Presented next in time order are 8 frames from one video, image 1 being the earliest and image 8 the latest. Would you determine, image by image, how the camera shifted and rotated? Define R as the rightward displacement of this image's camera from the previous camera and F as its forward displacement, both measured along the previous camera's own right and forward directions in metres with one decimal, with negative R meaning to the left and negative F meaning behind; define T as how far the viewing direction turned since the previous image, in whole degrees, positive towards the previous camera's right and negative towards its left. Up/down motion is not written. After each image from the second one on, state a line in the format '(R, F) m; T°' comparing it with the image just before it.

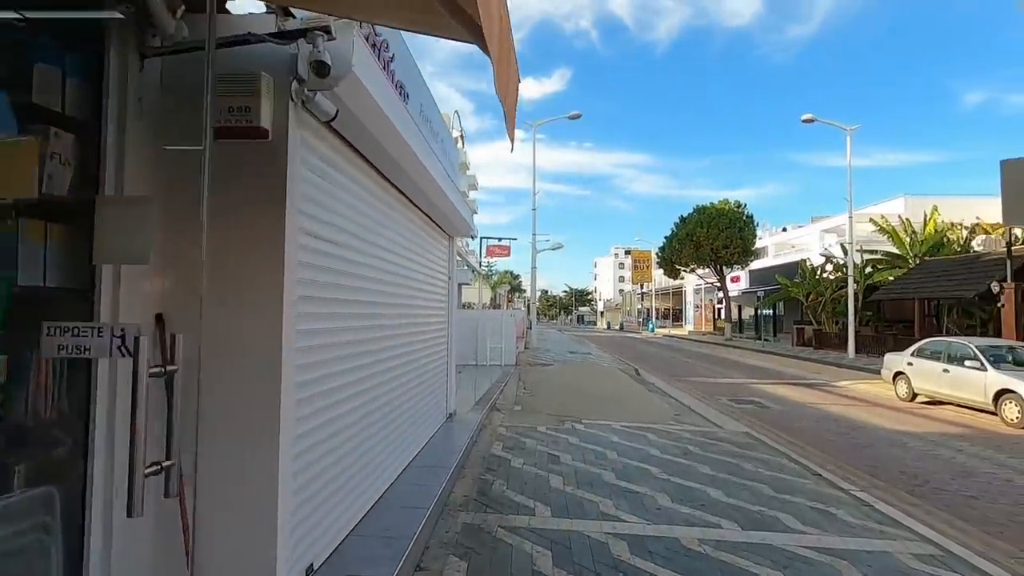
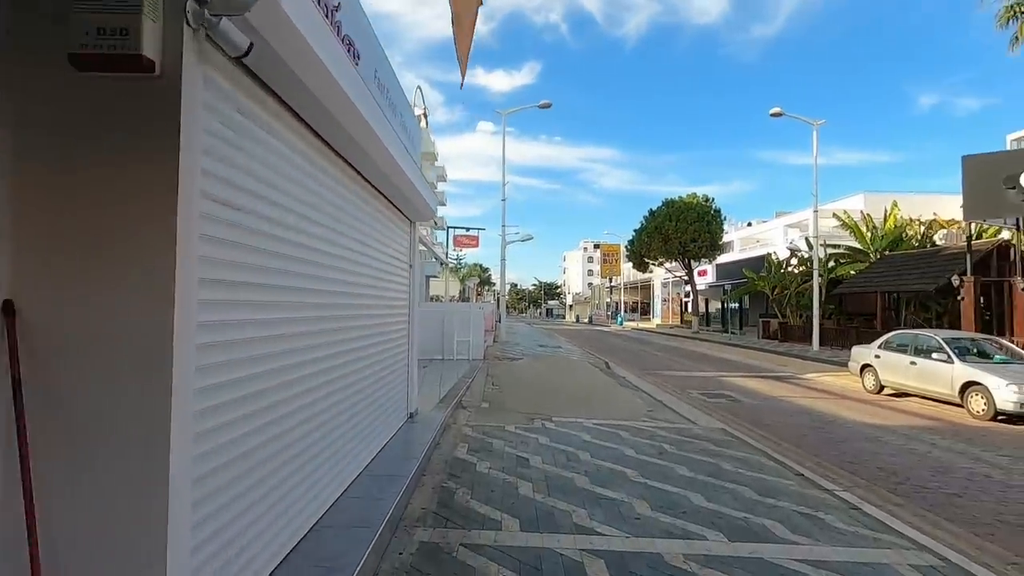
(0.0, +0.6) m; +3°
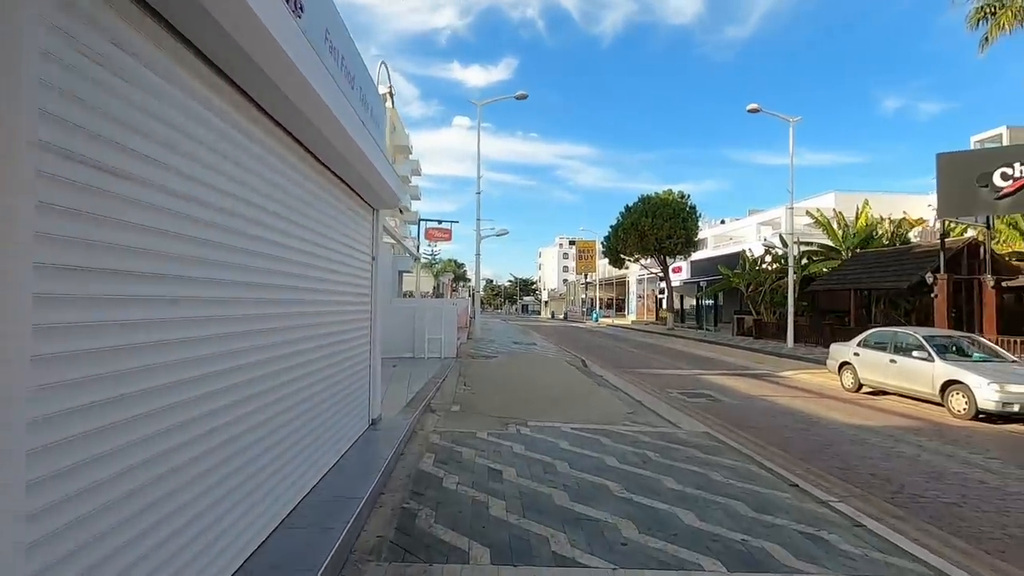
(0.0, +0.7) m; +3°
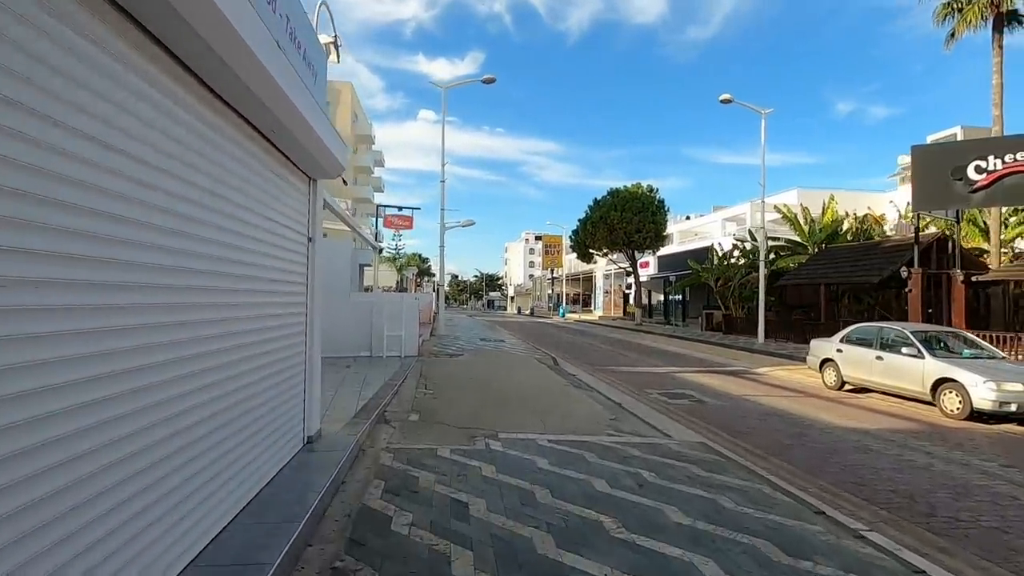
(0.0, +1.3) m; +4°
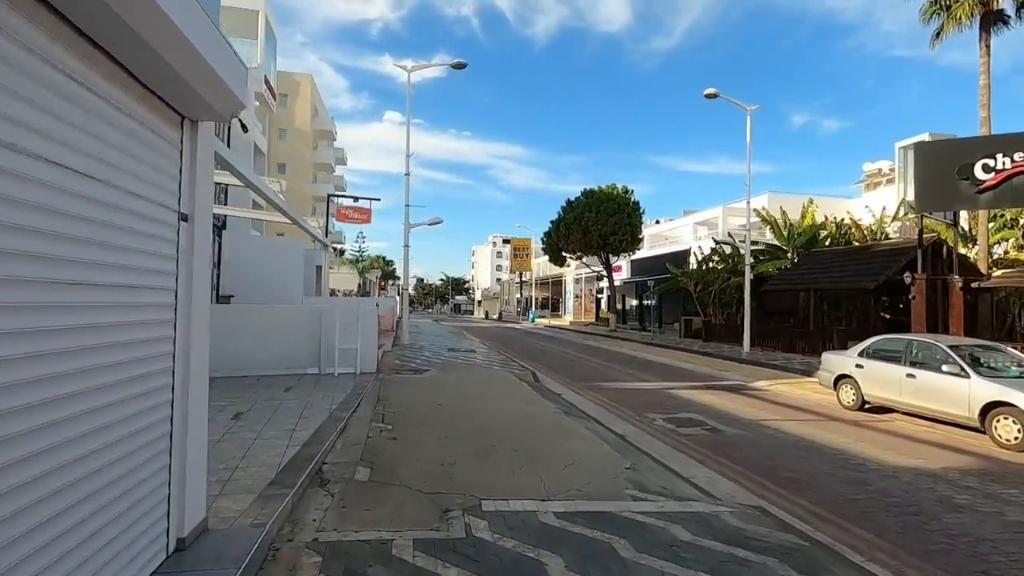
(-0.2, +2.3) m; +4°
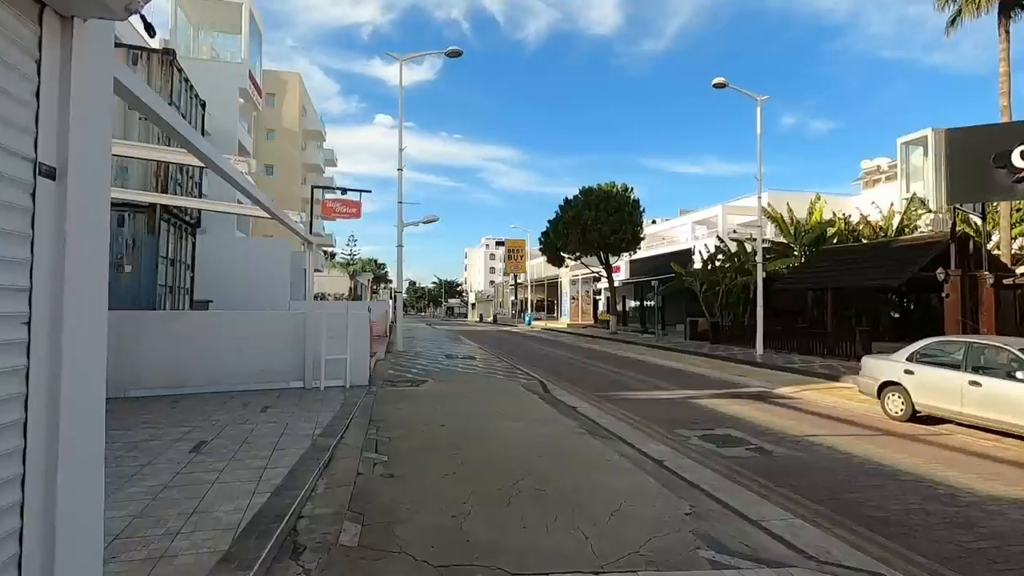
(-0.4, +1.5) m; +1°
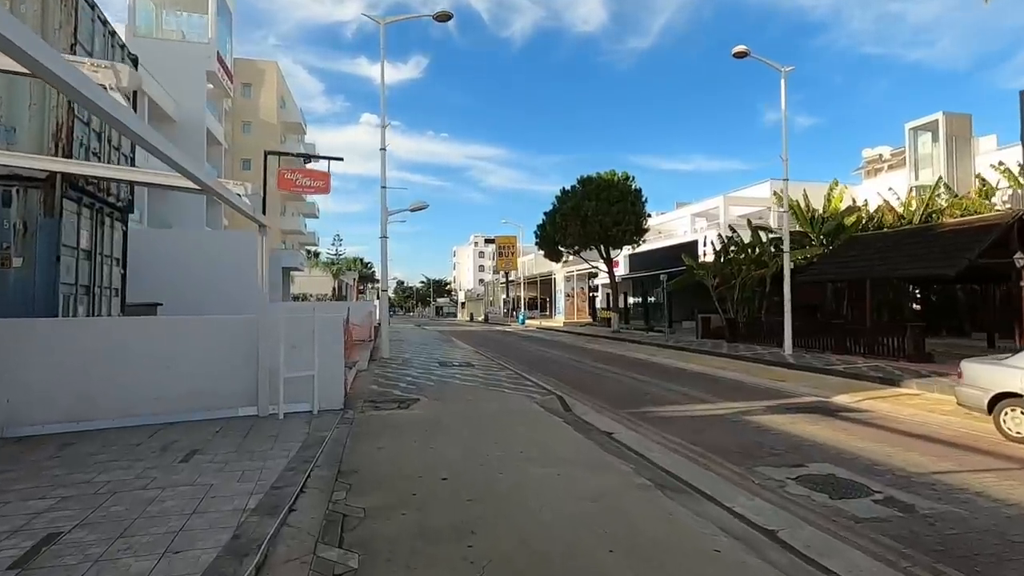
(-0.5, +2.8) m; +1°
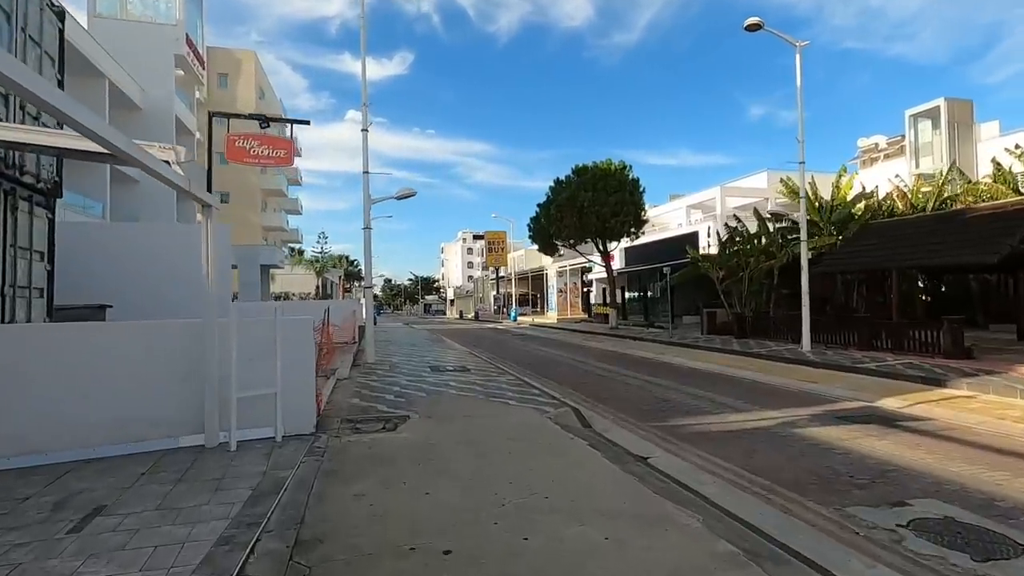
(-0.3, +1.9) m; +1°
